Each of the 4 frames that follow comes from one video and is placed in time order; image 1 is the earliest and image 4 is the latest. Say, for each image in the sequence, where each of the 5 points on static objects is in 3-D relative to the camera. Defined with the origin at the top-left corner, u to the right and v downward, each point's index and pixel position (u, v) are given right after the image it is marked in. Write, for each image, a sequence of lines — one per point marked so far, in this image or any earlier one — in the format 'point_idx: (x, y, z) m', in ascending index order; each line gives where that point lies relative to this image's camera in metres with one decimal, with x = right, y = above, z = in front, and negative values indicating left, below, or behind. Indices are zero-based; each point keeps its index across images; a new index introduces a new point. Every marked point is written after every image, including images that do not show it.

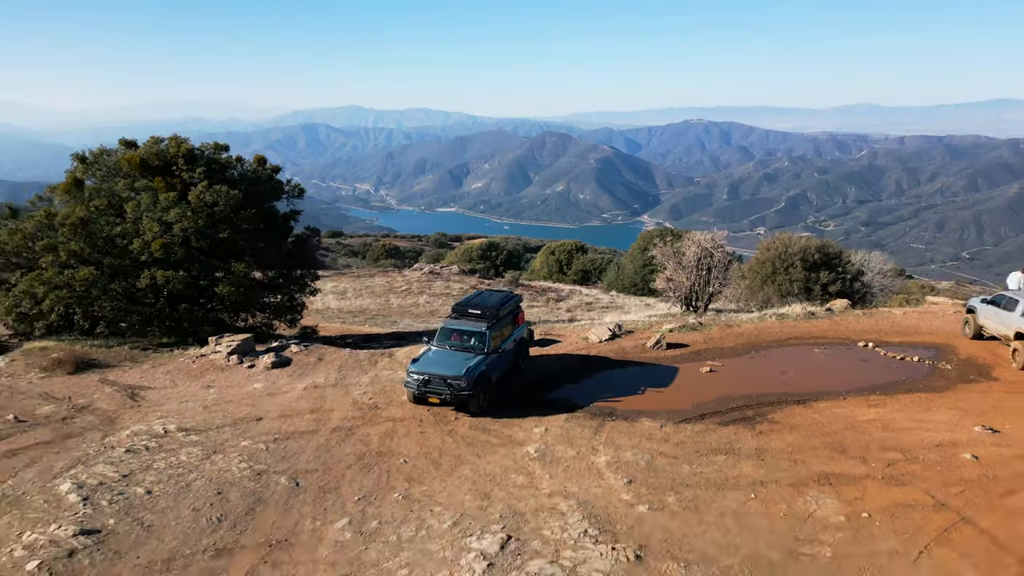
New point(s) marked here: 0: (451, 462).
0: (-0.7, -2.0, +9.4) m
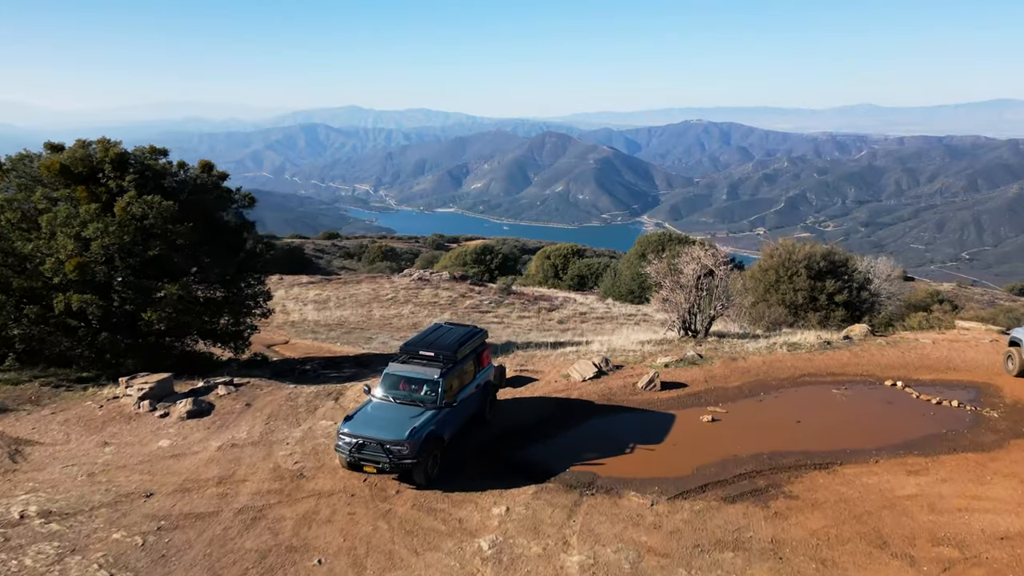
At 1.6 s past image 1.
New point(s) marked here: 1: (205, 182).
0: (-1.2, -2.5, +7.3) m
1: (-6.5, +2.2, +17.1) m
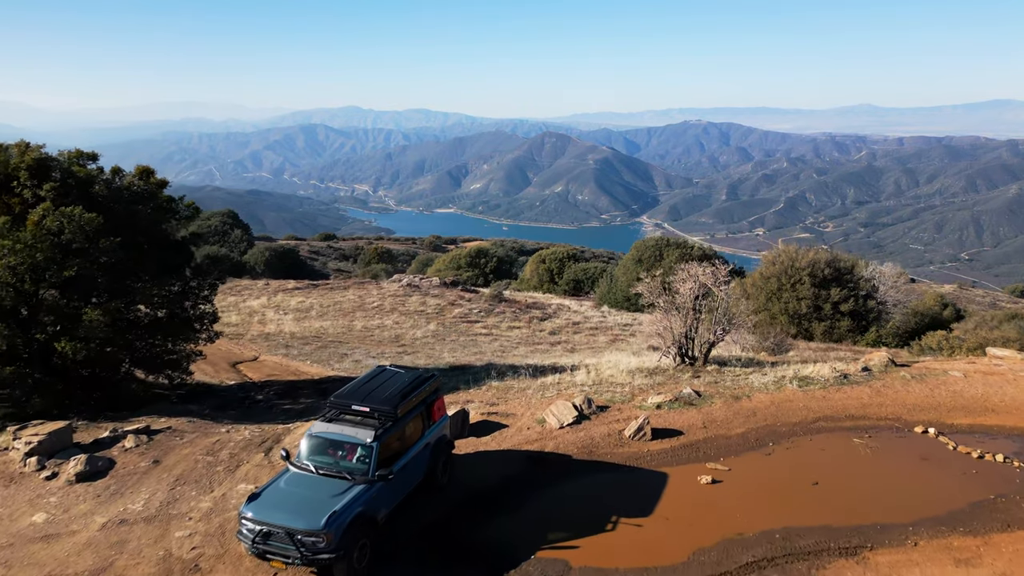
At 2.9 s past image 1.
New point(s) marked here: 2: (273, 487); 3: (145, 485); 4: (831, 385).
0: (-1.7, -2.9, +5.4) m
1: (-7.0, +1.8, +15.3) m
2: (-2.2, -1.8, +7.5) m
3: (-4.1, -2.2, +8.9) m
4: (+4.9, -1.5, +12.4) m
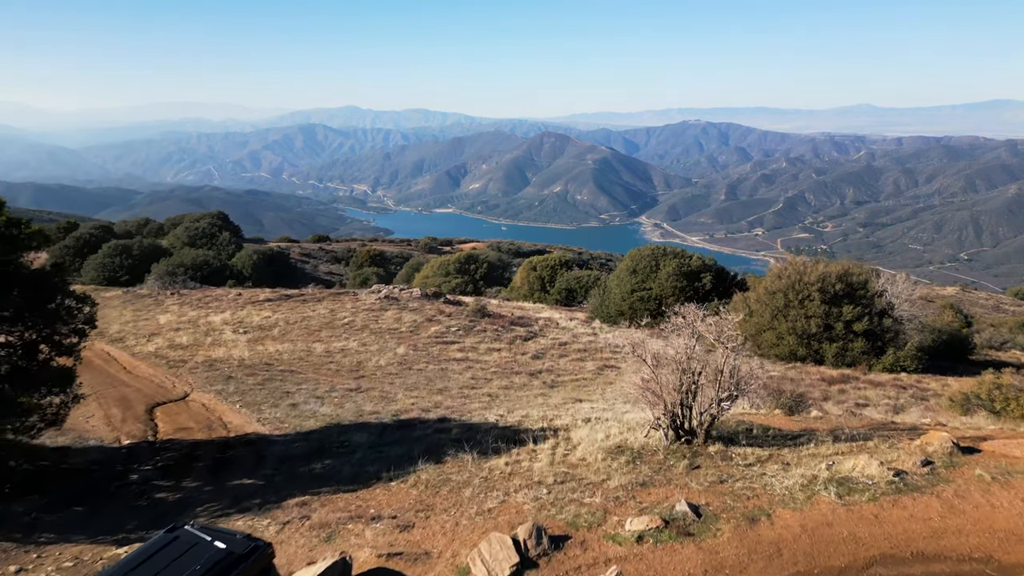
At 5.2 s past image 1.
0: (-2.5, -3.6, +1.9) m
1: (-7.8, +1.1, +11.7) m
2: (-3.0, -2.6, +3.9) m
3: (-4.9, -2.9, +5.4) m
4: (+4.1, -2.2, +8.9) m
